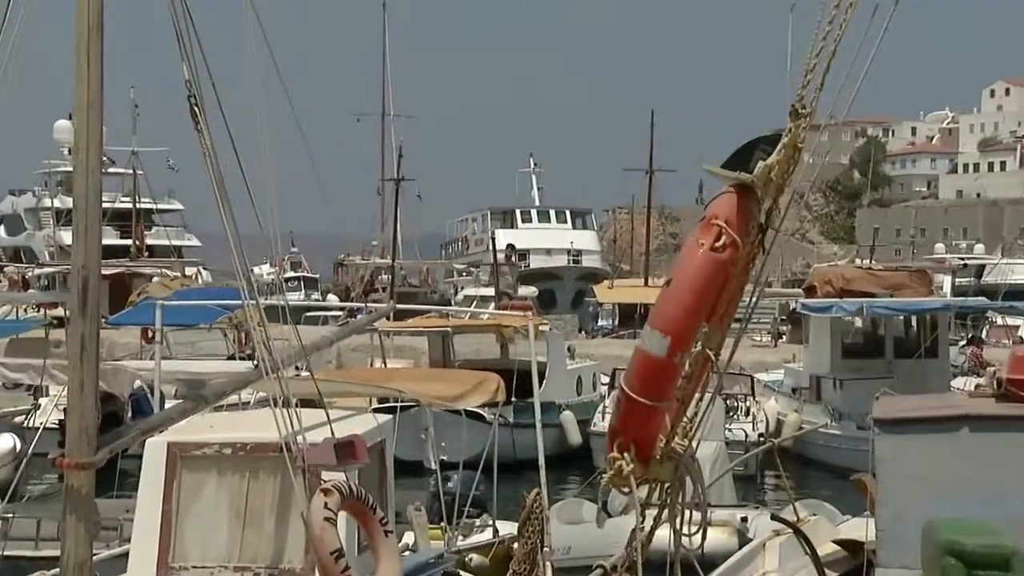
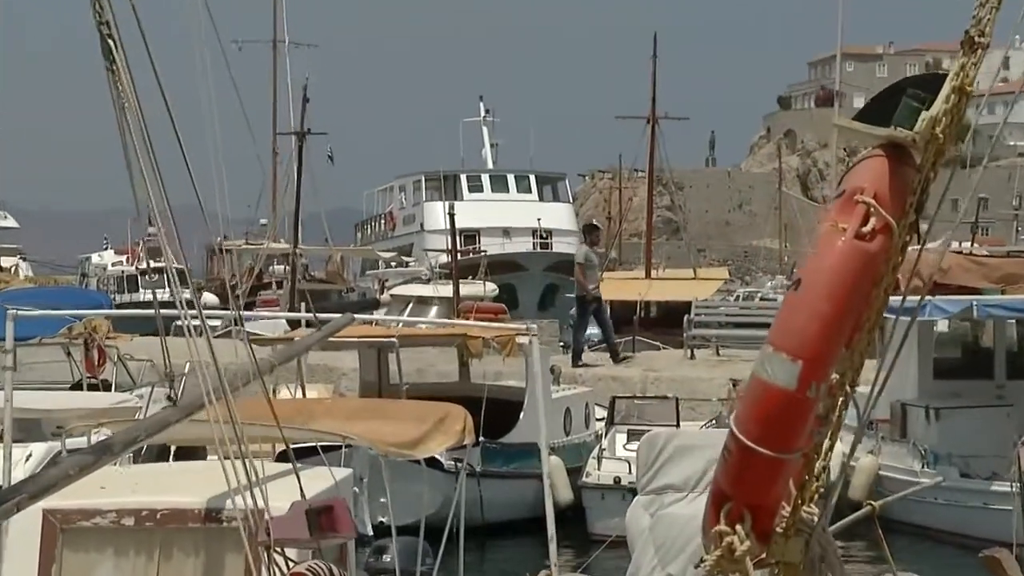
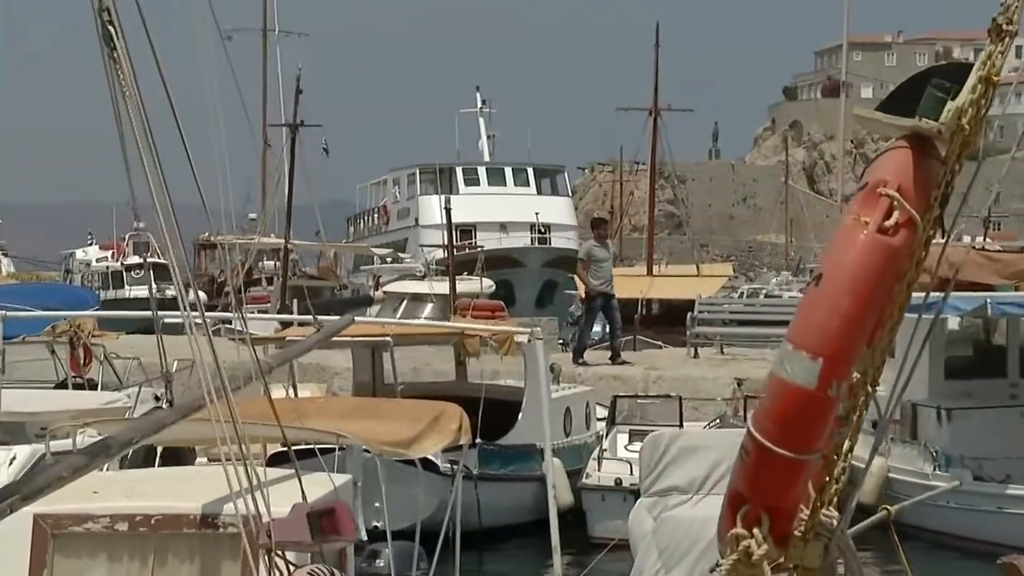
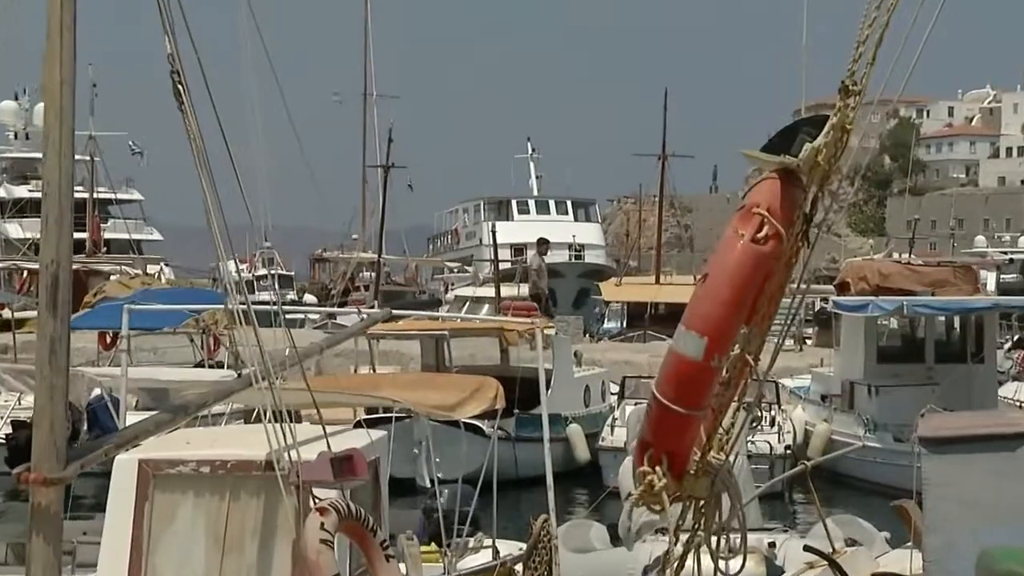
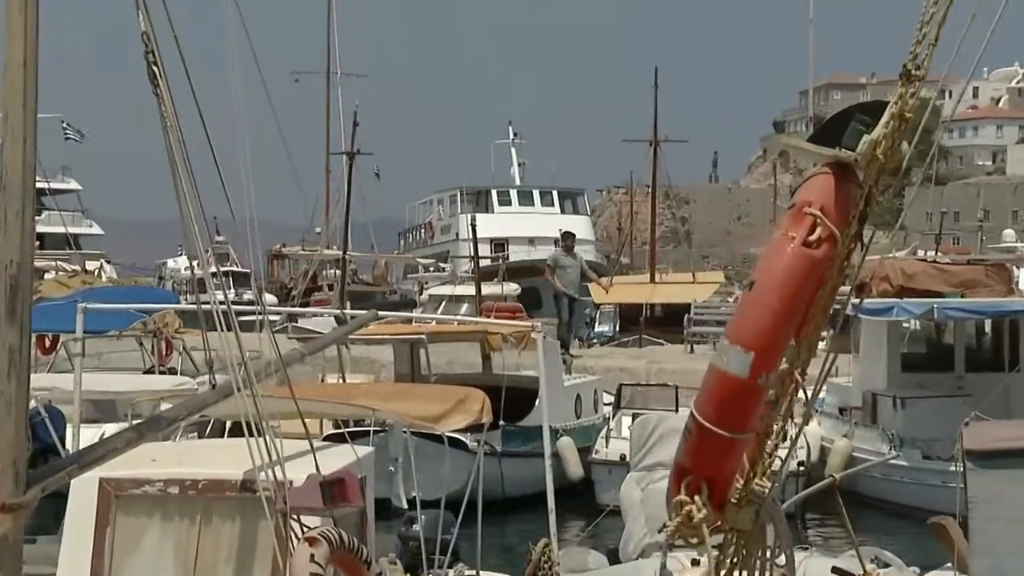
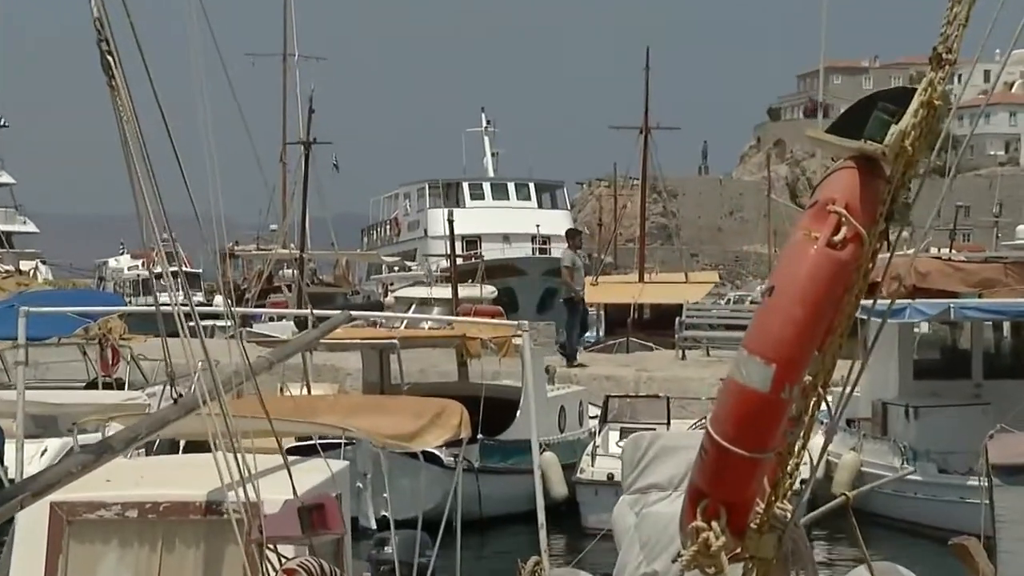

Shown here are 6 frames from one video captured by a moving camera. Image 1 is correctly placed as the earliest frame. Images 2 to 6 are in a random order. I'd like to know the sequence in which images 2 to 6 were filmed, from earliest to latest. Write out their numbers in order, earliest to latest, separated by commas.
4, 5, 6, 2, 3
